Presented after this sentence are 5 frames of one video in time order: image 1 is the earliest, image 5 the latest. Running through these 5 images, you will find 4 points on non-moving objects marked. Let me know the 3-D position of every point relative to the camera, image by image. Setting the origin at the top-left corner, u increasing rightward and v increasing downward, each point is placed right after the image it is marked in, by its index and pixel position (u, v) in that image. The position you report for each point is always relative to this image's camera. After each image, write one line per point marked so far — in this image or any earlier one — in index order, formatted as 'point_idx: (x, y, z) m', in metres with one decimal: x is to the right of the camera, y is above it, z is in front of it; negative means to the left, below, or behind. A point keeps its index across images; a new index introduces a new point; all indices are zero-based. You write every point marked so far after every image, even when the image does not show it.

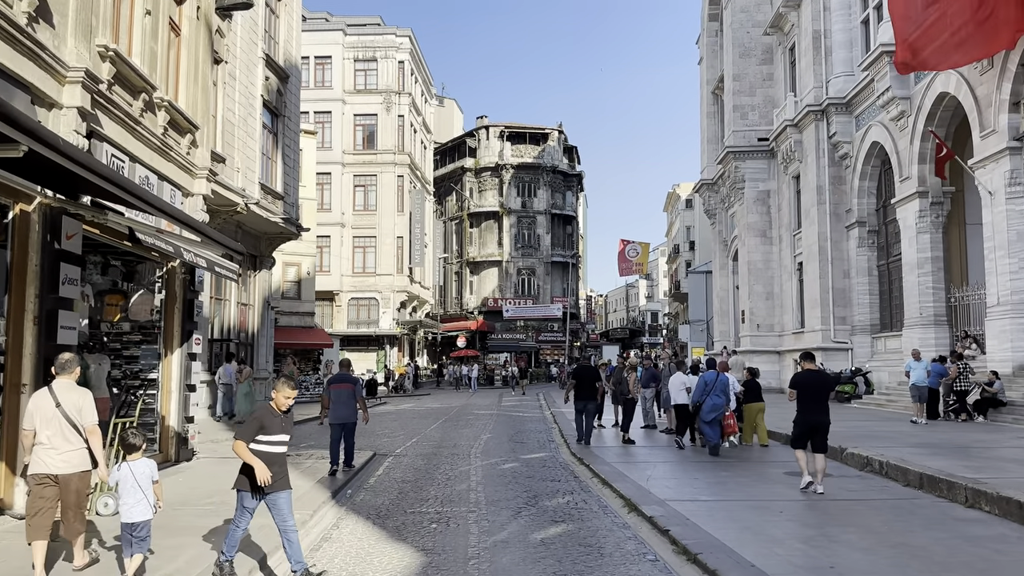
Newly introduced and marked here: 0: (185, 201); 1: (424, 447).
0: (-5.5, +1.5, +13.8) m
1: (-1.6, -3.0, +15.2) m
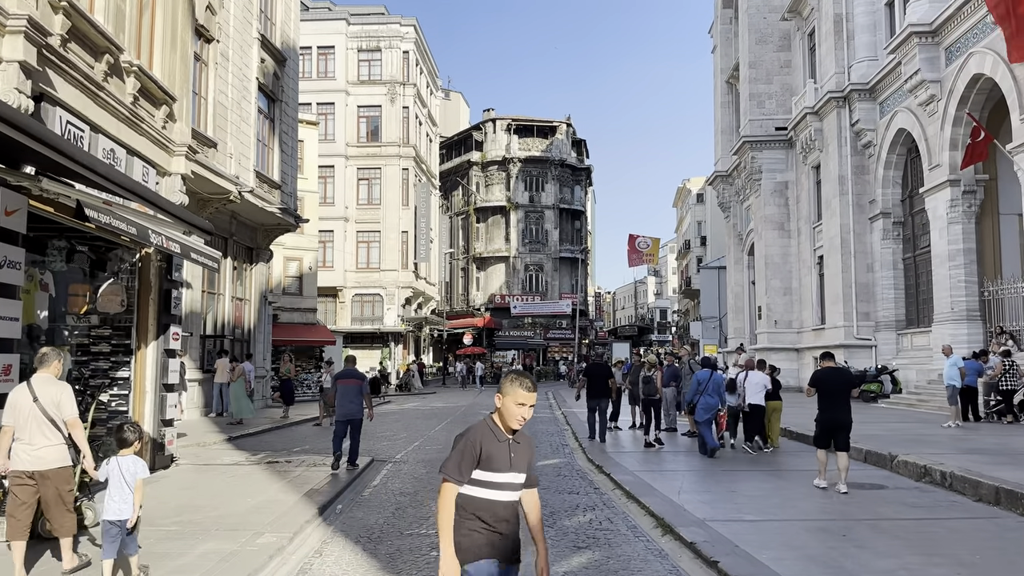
0: (-5.4, +1.7, +12.5) m
1: (-1.4, -2.8, +13.9) m
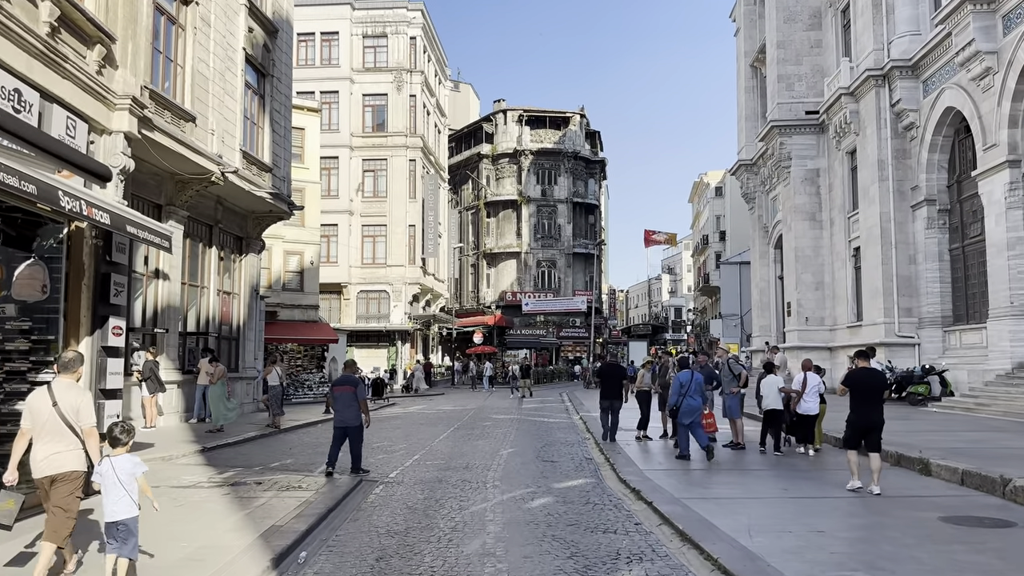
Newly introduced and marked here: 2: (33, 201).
0: (-5.2, +1.9, +10.3) m
1: (-1.2, -2.6, +11.6) m
2: (-4.1, +0.7, +7.1) m
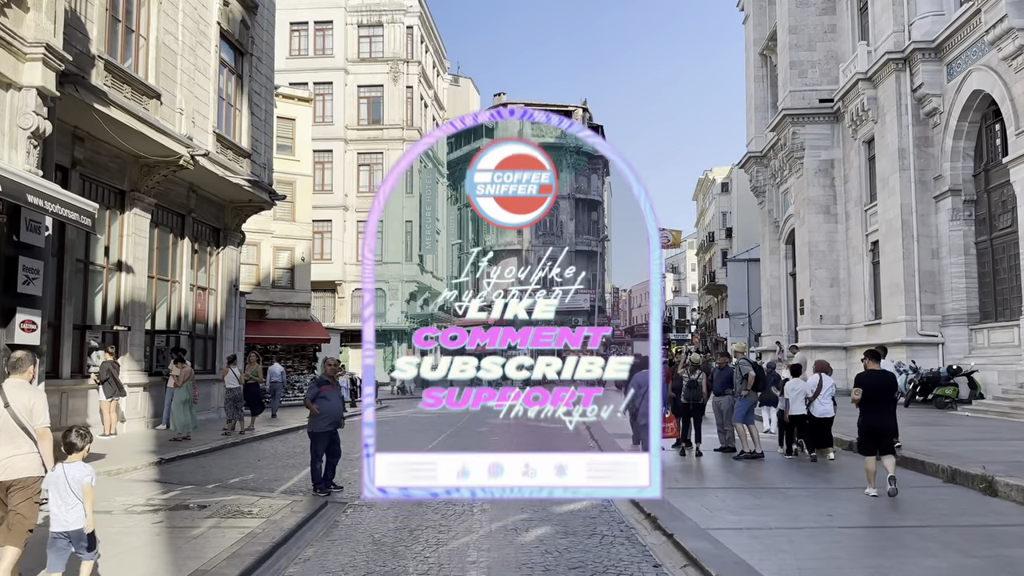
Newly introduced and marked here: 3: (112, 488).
0: (-5.3, +2.0, +8.7) m
1: (-1.3, -2.5, +10.0) m
2: (-4.2, +0.9, +5.5) m
3: (-5.1, -2.6, +10.6) m
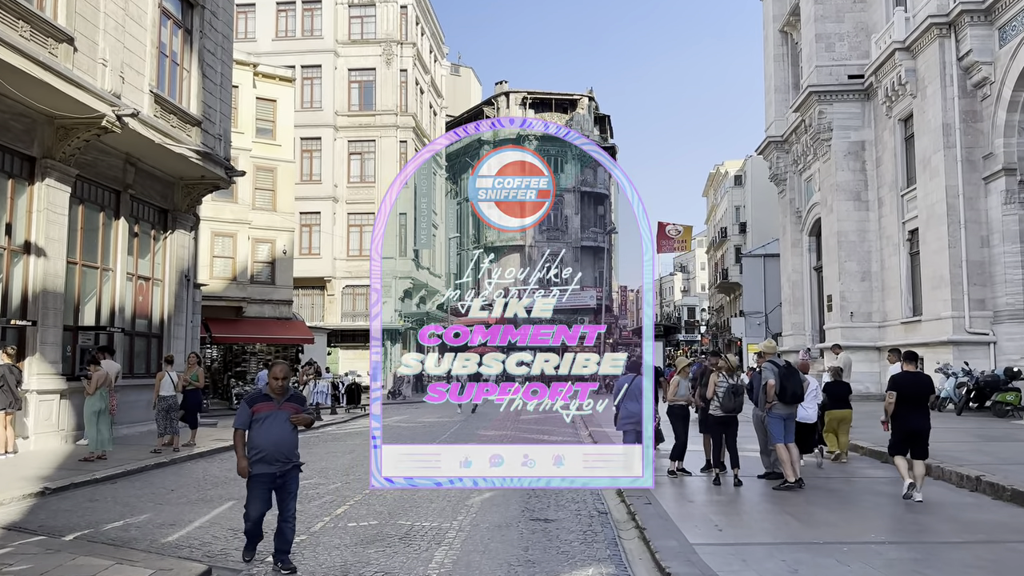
0: (-5.5, +2.2, +5.7) m
1: (-1.5, -2.2, +7.0) m
2: (-4.5, +1.1, +2.5) m
3: (-5.3, -2.3, +7.6) m
